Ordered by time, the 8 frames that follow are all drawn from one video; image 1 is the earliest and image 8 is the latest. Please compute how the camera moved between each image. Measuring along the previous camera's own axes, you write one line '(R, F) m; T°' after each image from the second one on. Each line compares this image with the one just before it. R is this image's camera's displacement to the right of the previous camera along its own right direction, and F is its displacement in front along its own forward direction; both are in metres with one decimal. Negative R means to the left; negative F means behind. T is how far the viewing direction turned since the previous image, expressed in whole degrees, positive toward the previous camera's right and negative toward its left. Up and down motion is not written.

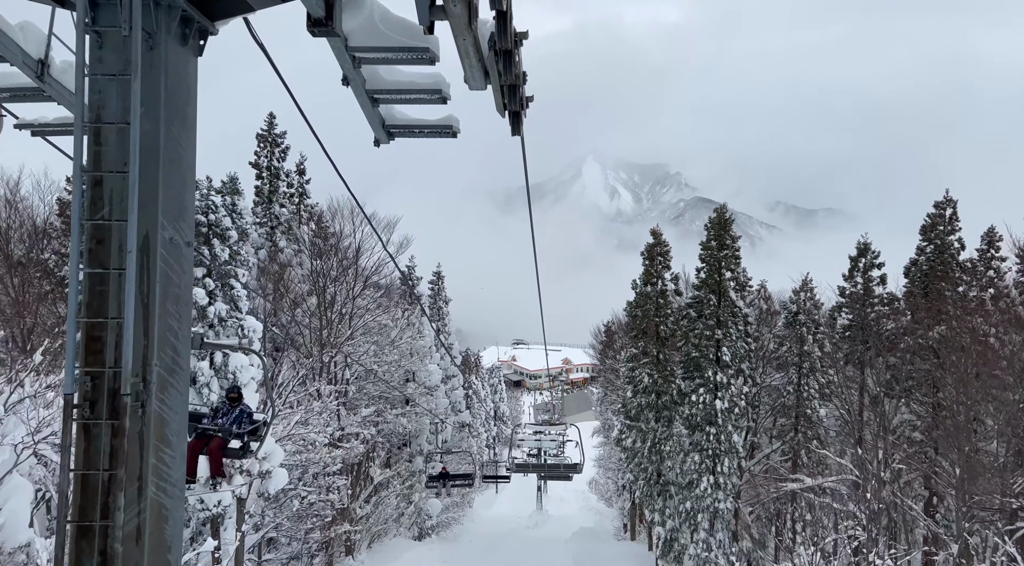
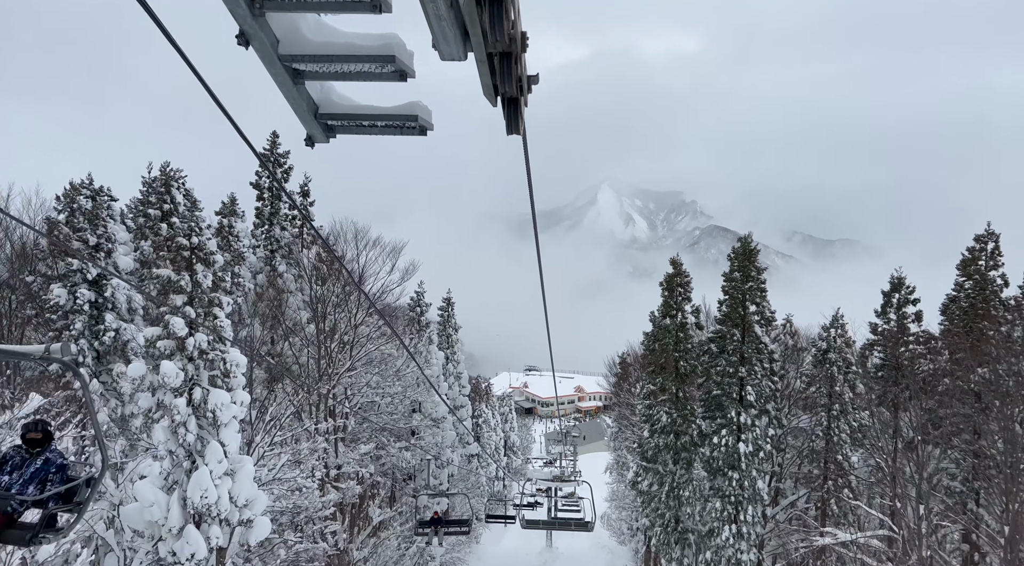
(+0.1, +1.5) m; -1°
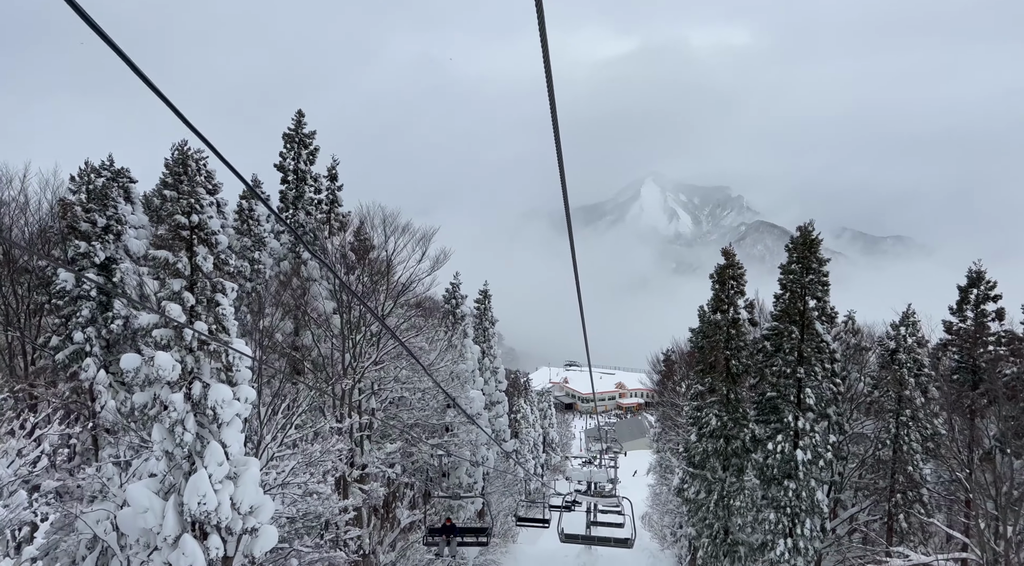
(+0.1, +1.8) m; -3°
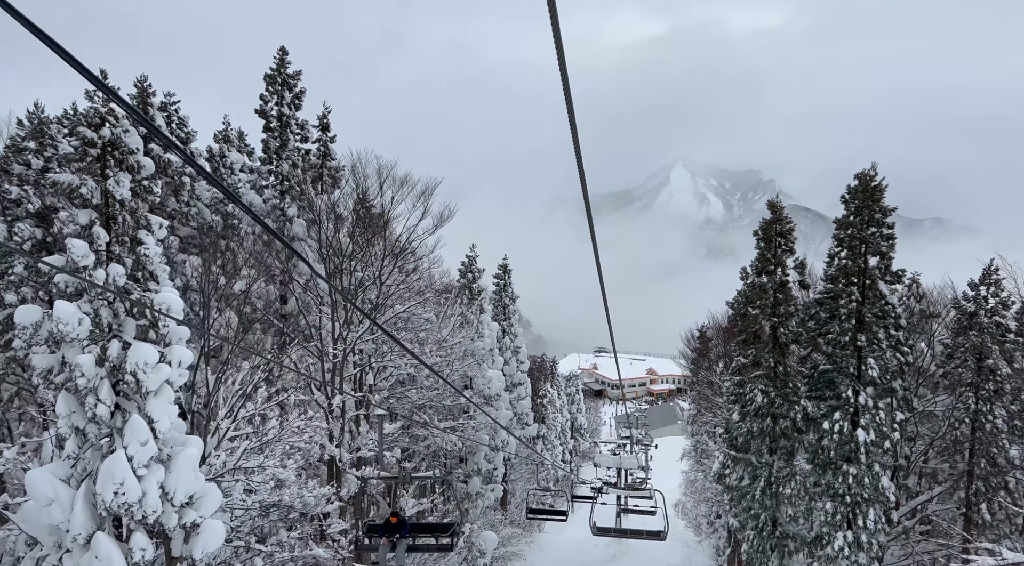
(+0.4, +3.0) m; -2°
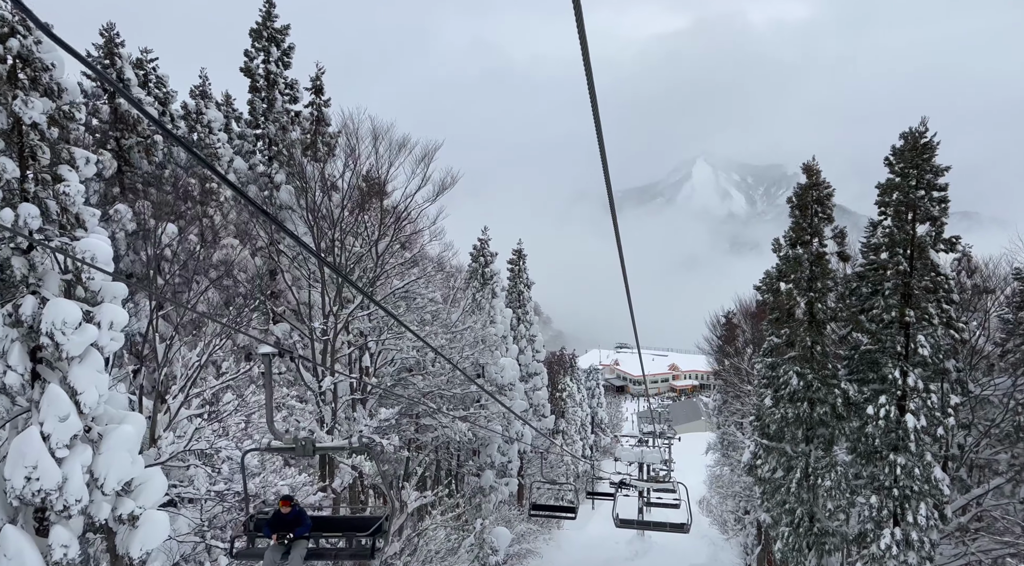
(+0.3, +1.9) m; -2°
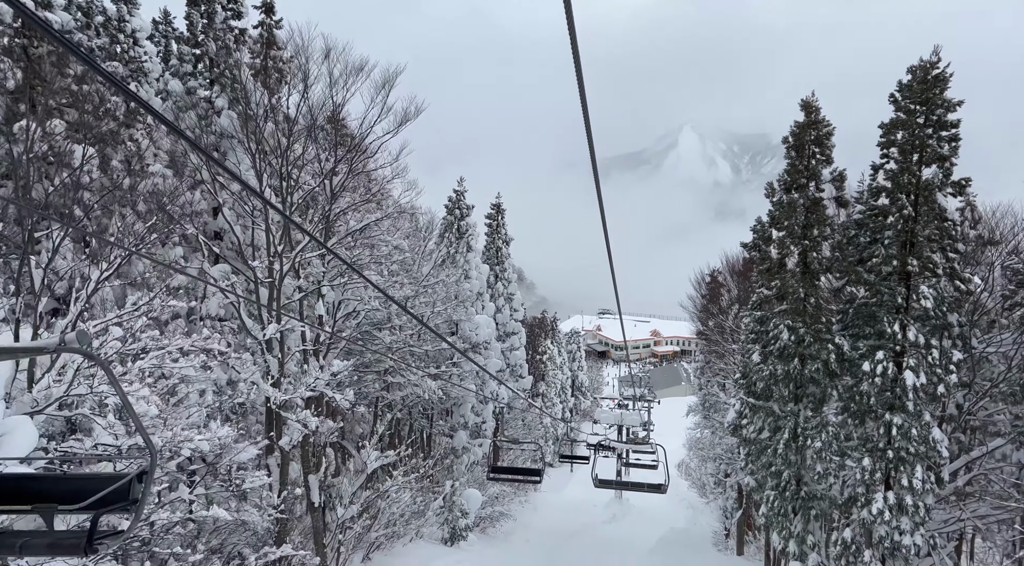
(+0.4, +1.7) m; +1°
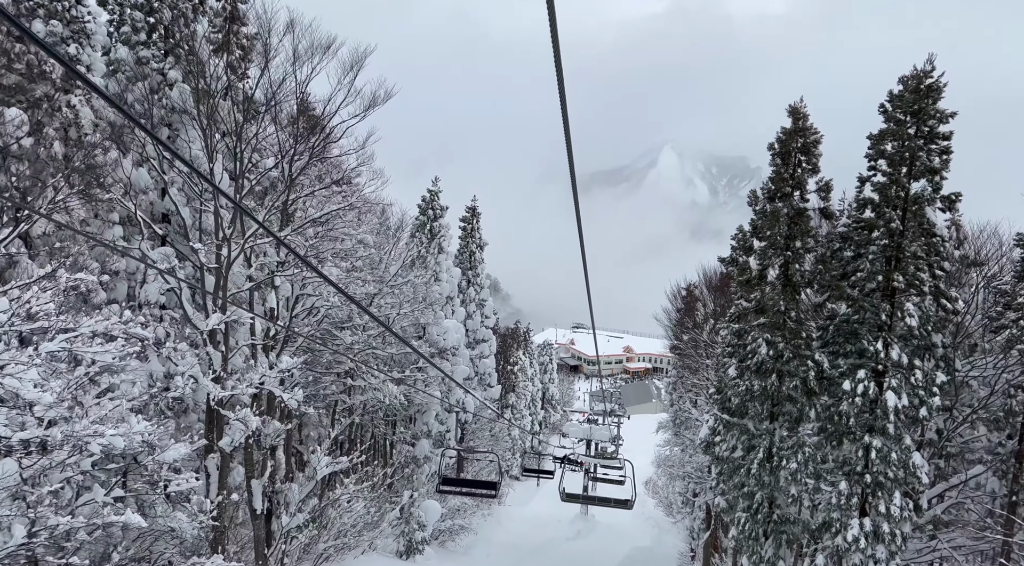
(+0.2, +1.0) m; +2°
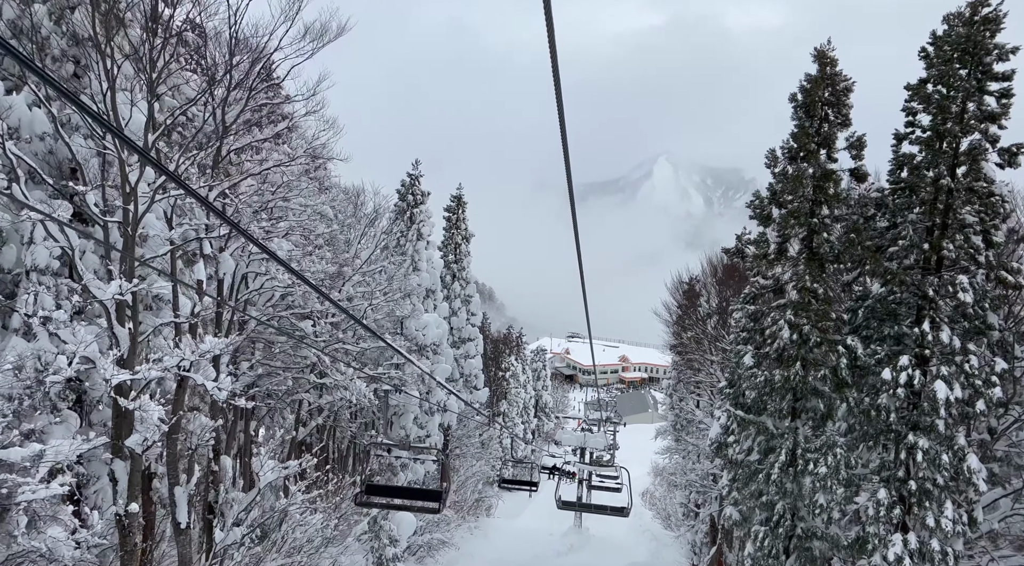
(+0.4, +2.7) m; 0°
